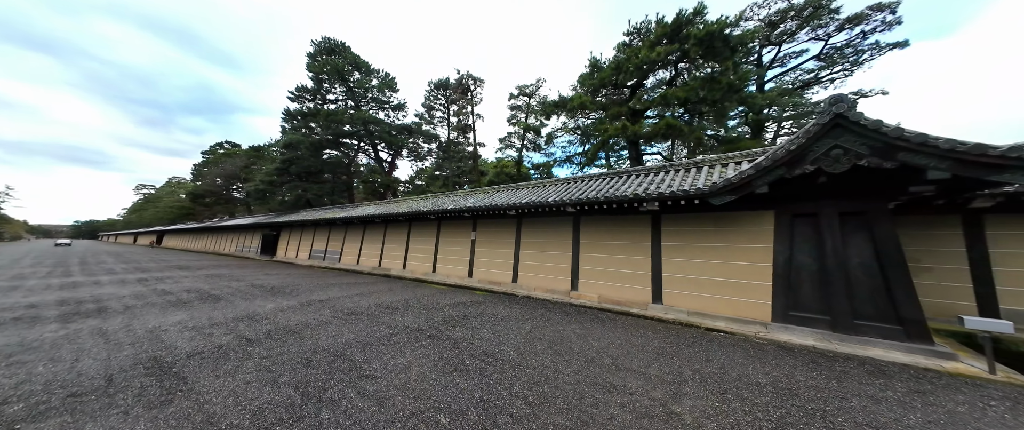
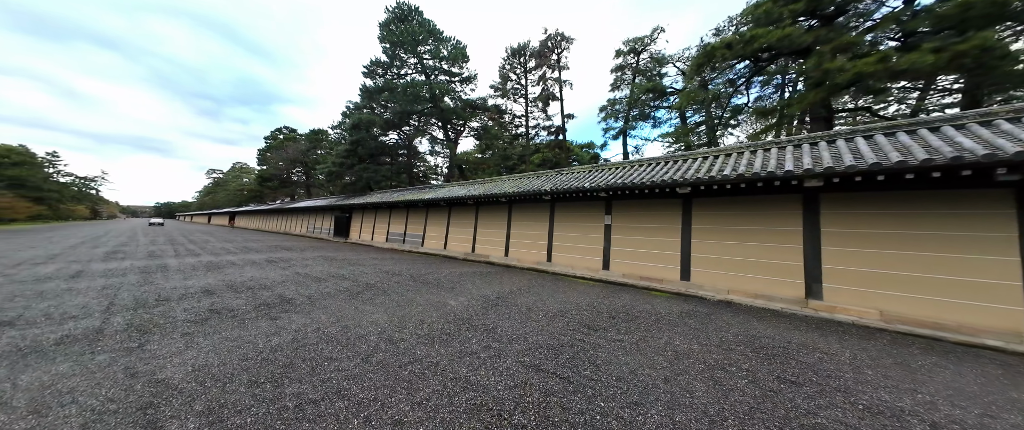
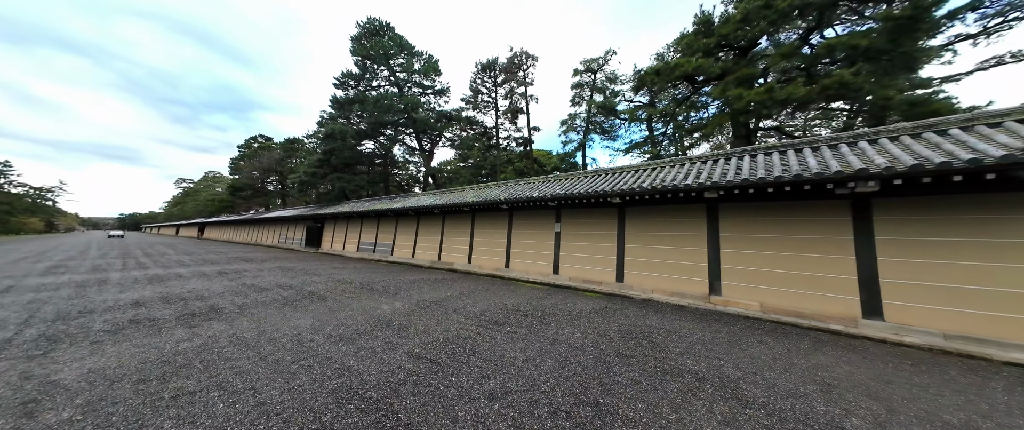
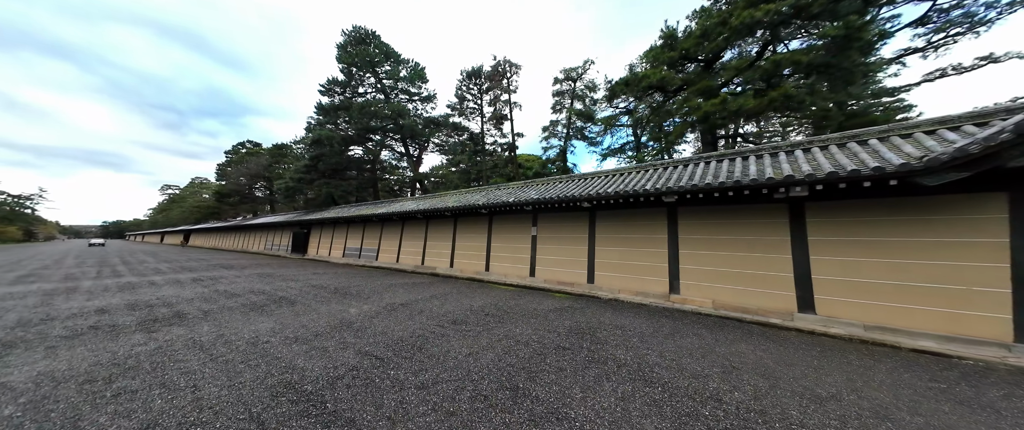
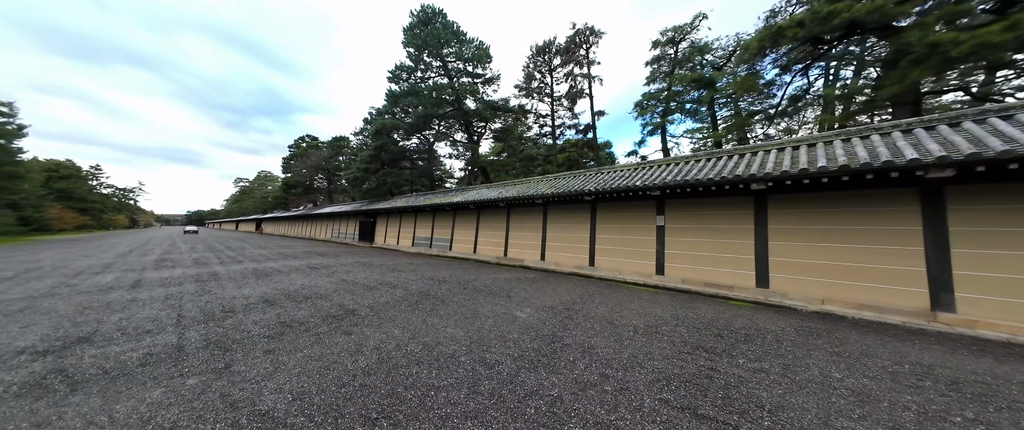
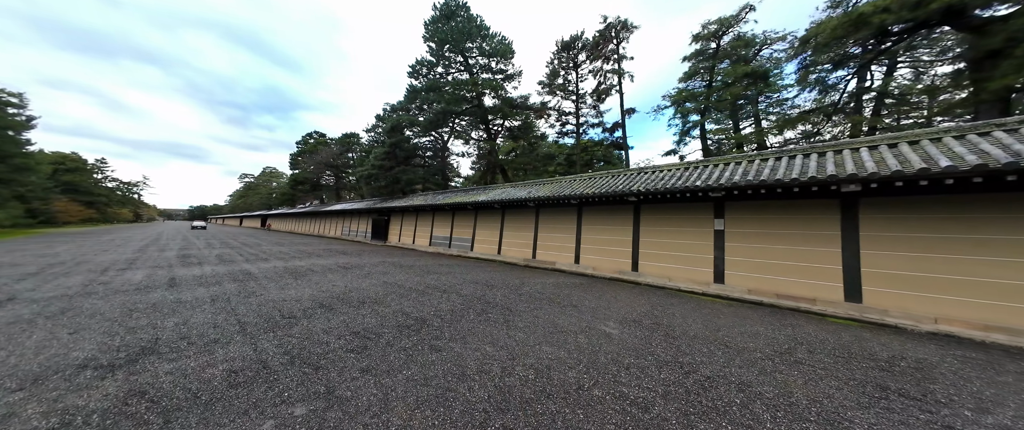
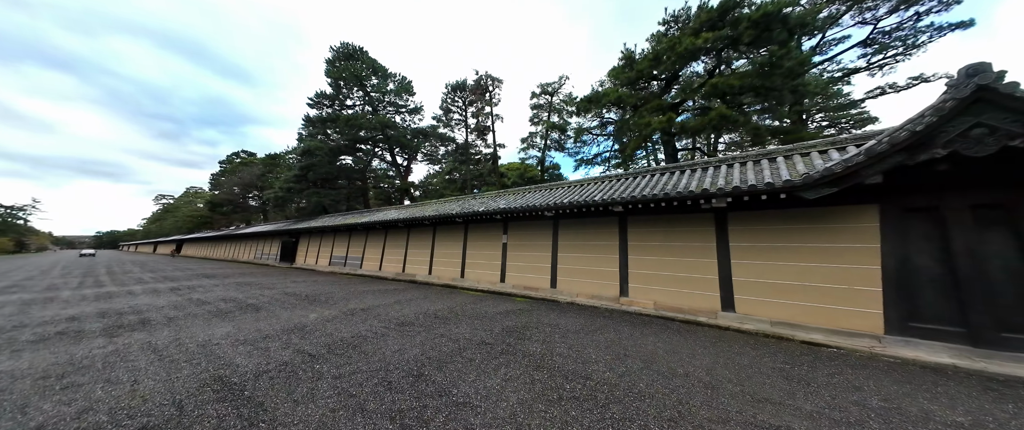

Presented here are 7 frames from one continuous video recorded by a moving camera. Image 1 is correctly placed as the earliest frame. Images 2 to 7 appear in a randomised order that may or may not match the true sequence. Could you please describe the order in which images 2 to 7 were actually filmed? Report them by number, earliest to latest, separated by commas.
7, 4, 3, 2, 5, 6
